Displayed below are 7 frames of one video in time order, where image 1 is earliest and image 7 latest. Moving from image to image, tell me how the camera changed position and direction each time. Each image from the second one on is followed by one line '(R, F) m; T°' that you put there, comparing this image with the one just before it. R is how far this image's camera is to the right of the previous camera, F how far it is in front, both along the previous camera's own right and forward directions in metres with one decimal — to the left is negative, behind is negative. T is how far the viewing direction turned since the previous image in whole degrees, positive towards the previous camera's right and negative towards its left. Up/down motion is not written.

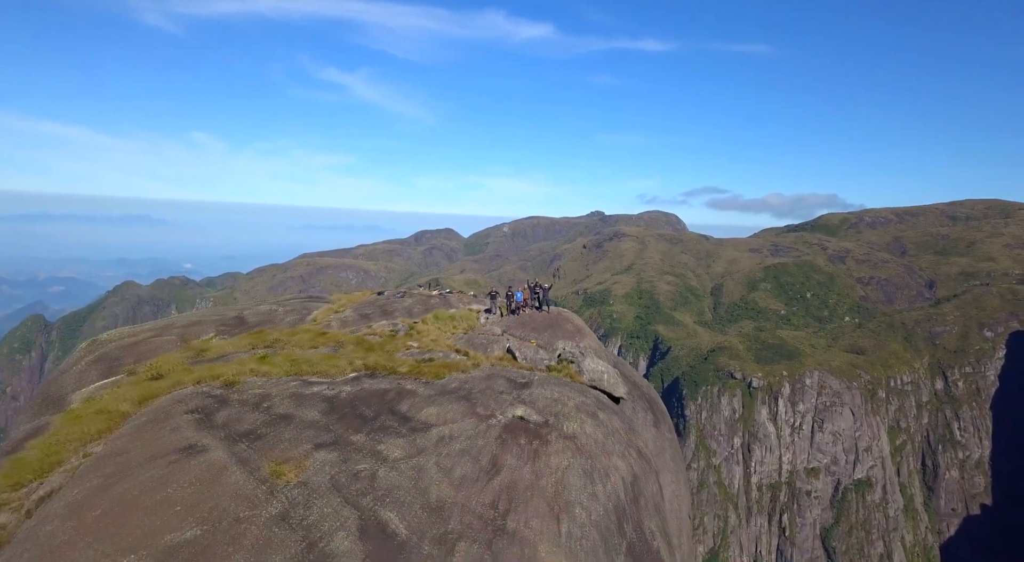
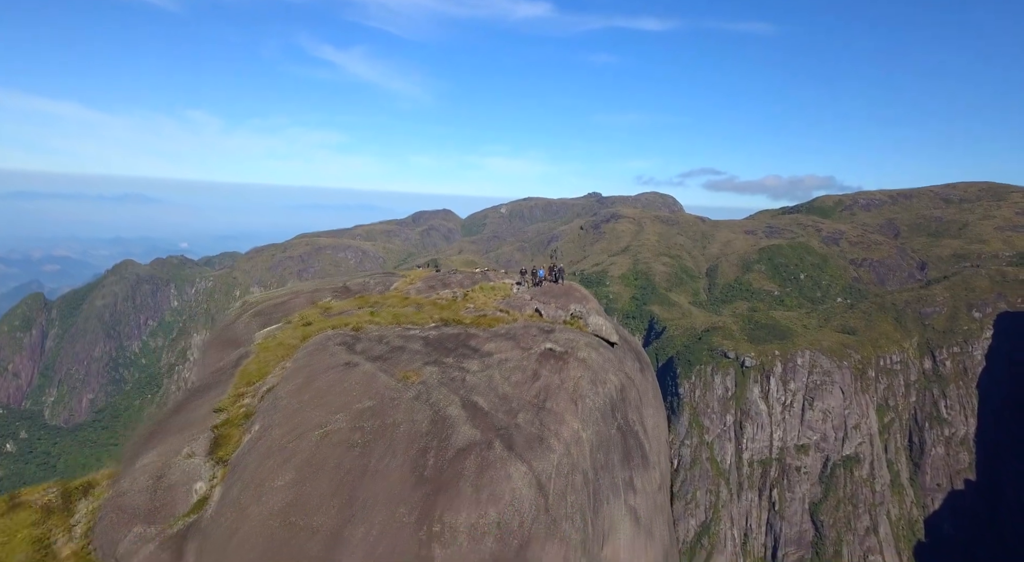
(-1.0, -5.8) m; 0°
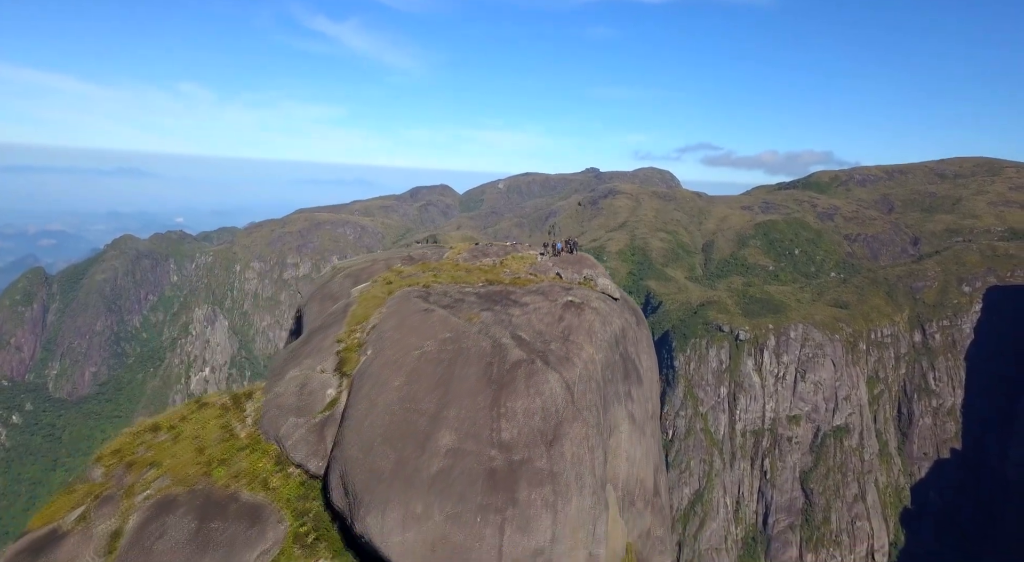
(-1.3, -5.9) m; 0°
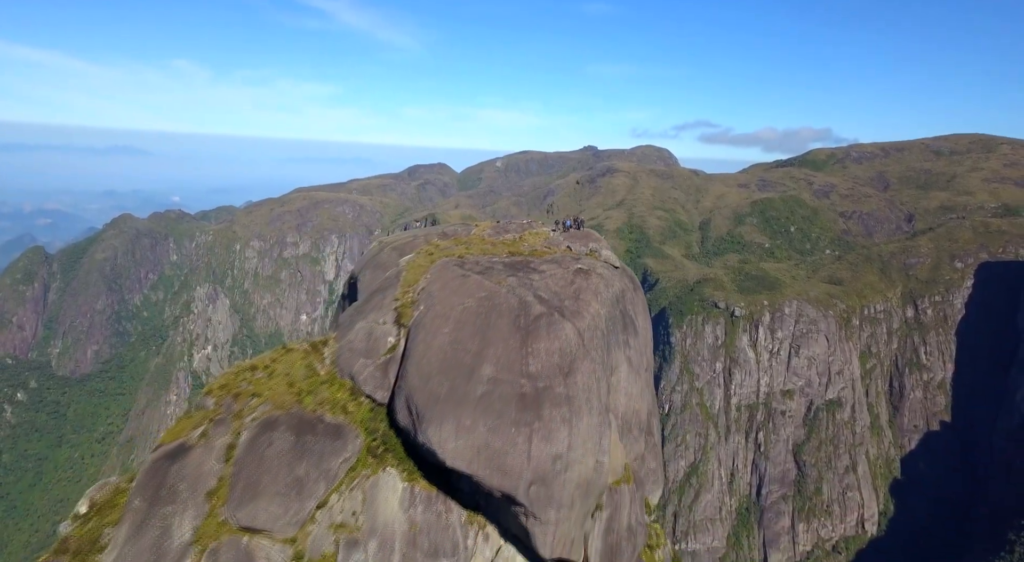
(-1.0, -5.2) m; 0°
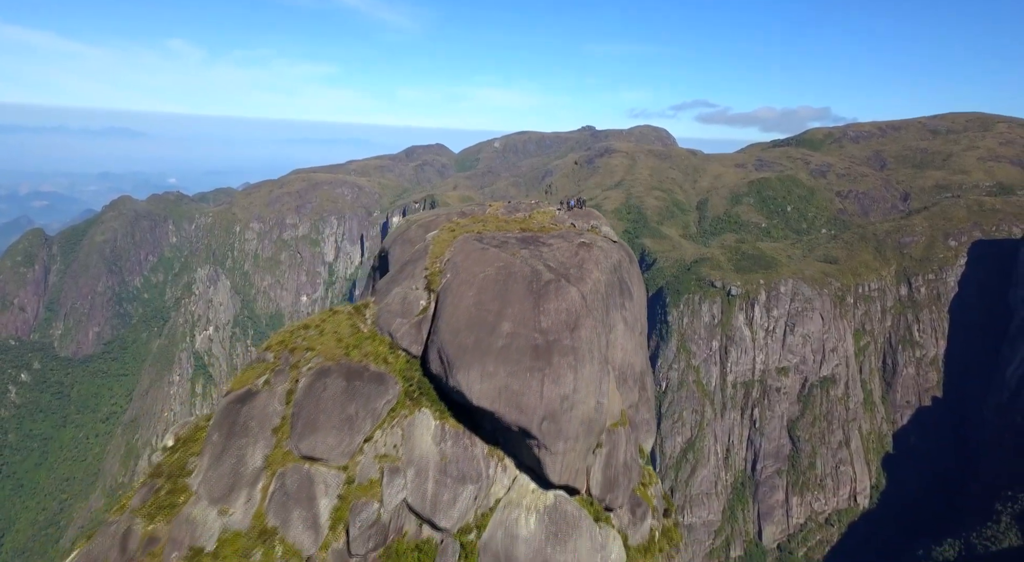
(-0.8, -4.4) m; 0°
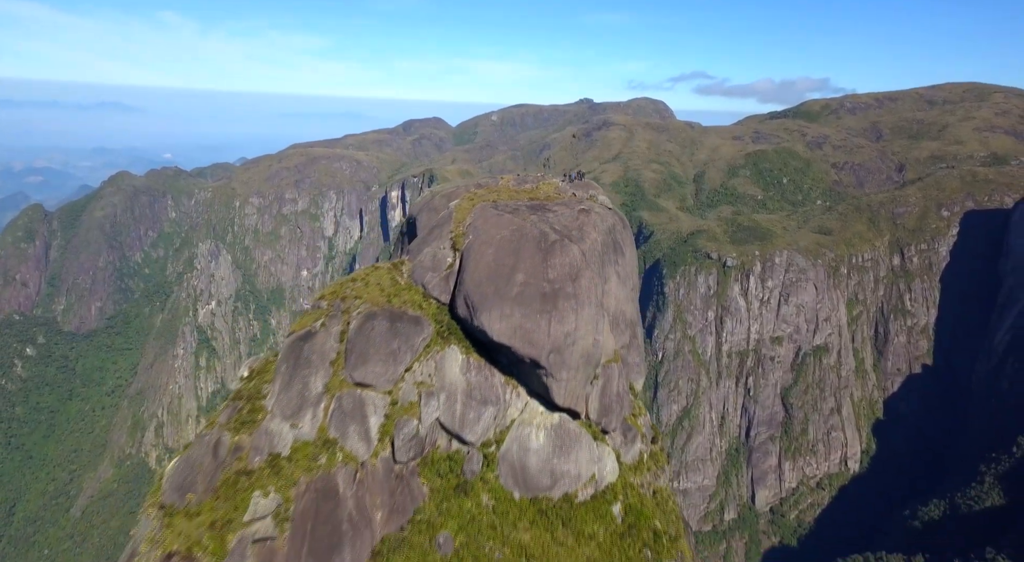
(-0.8, -6.1) m; 0°
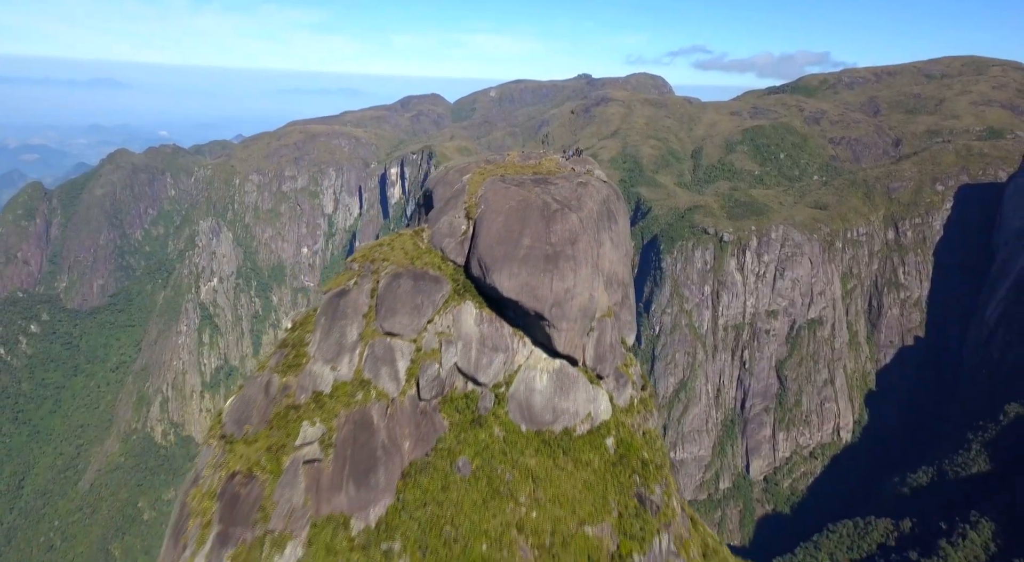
(-0.6, -5.5) m; 0°
